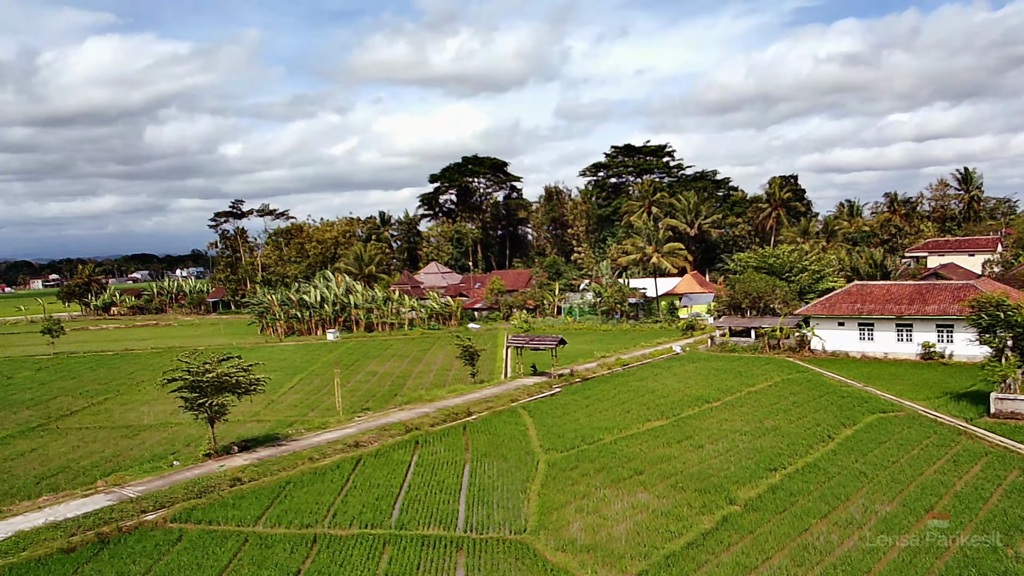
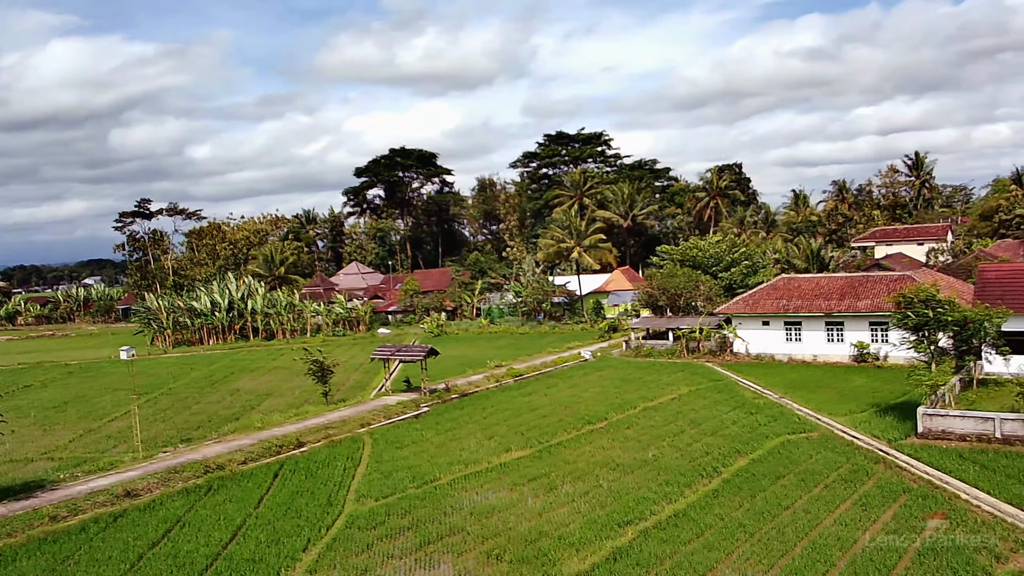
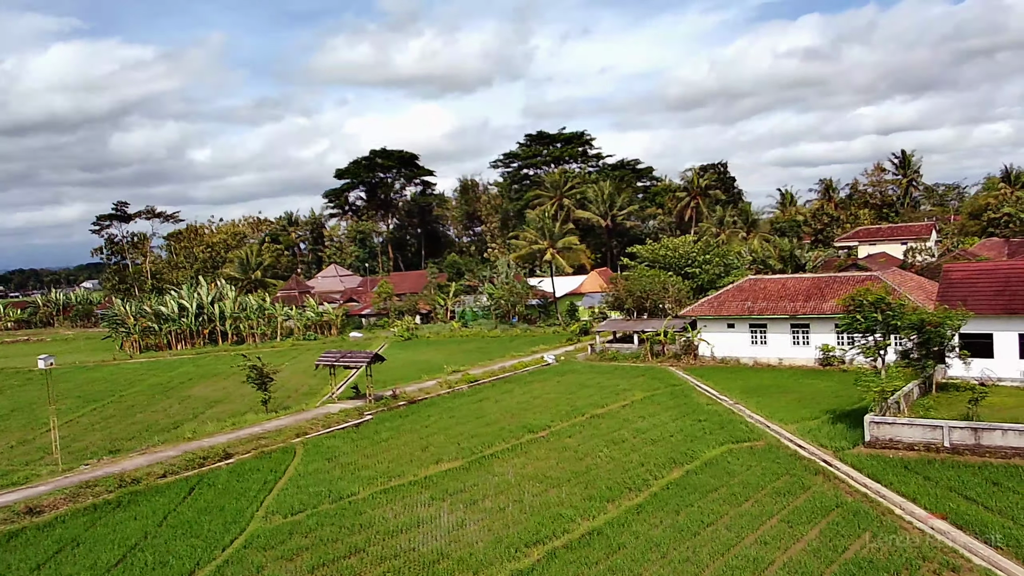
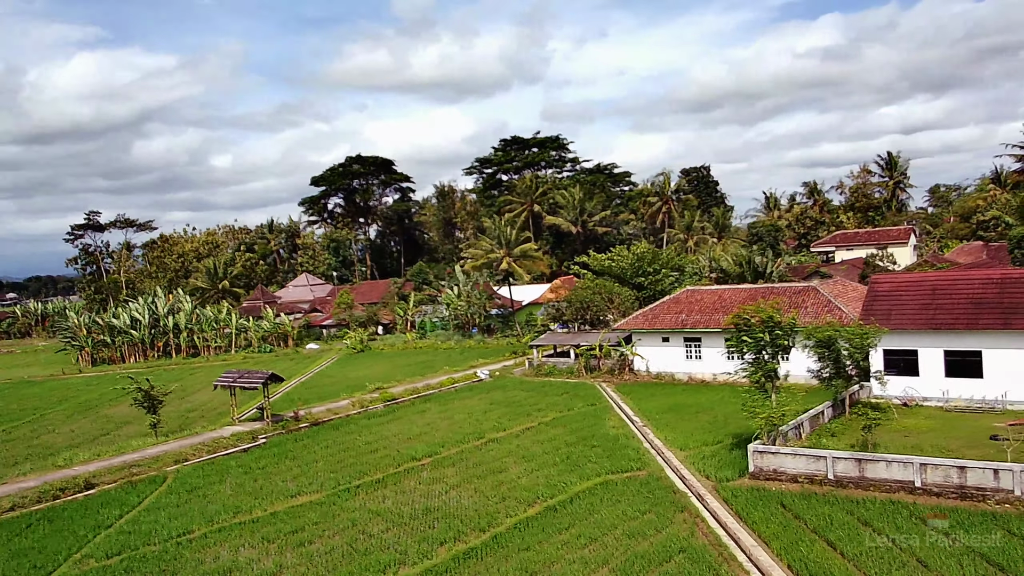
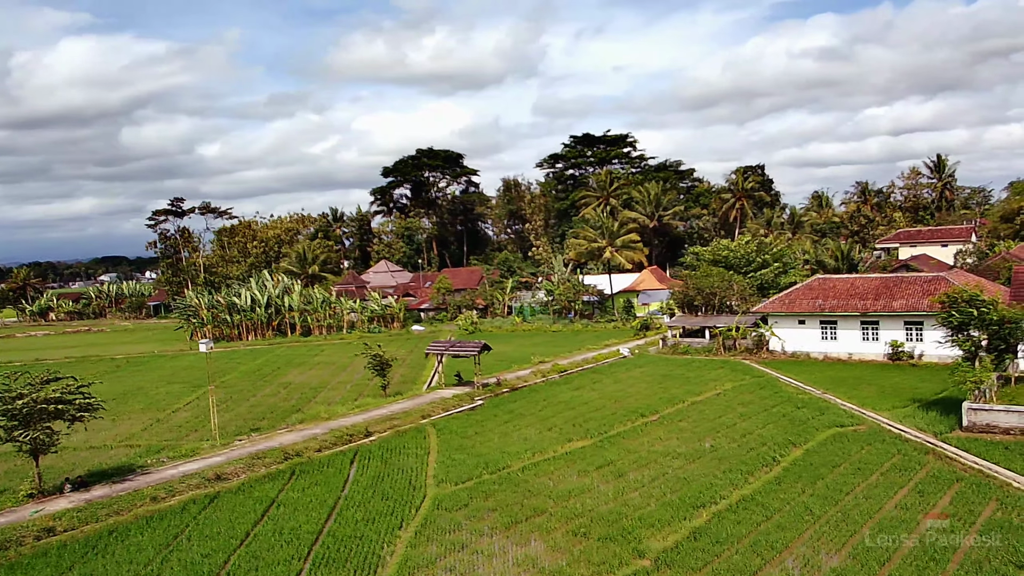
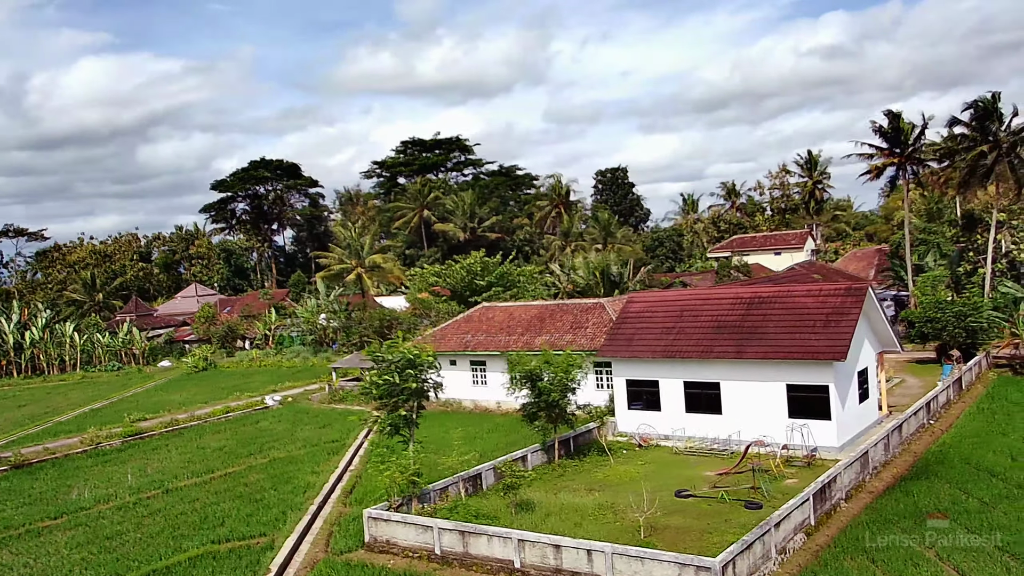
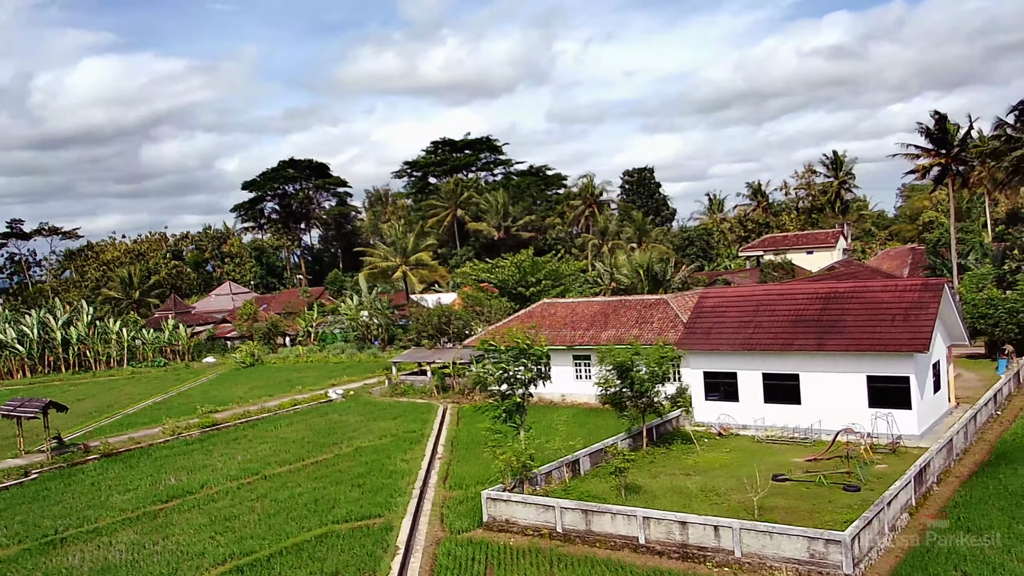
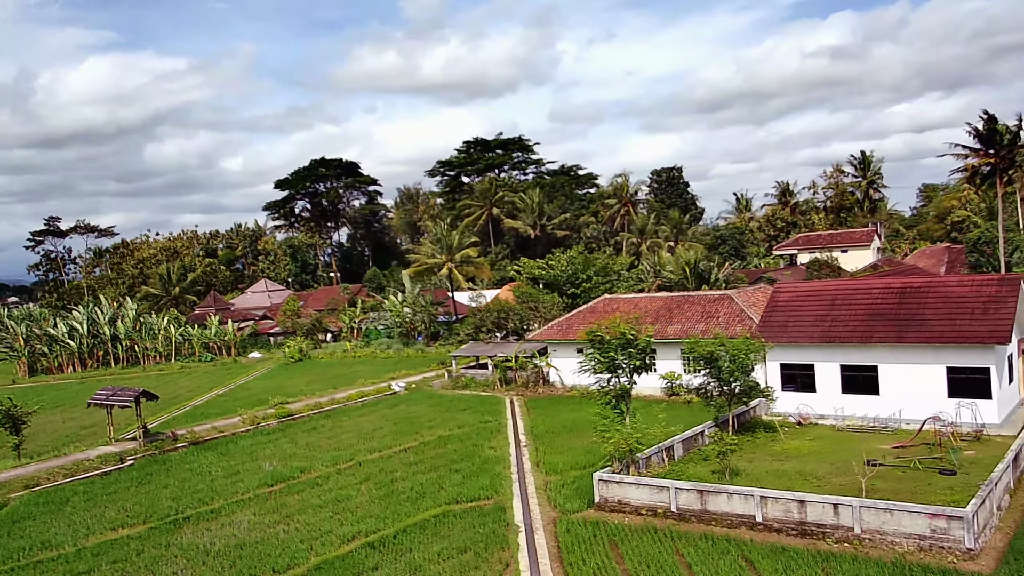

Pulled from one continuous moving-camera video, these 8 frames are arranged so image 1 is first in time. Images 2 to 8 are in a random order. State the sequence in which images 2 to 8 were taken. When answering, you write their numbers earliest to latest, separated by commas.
5, 2, 3, 4, 8, 7, 6
